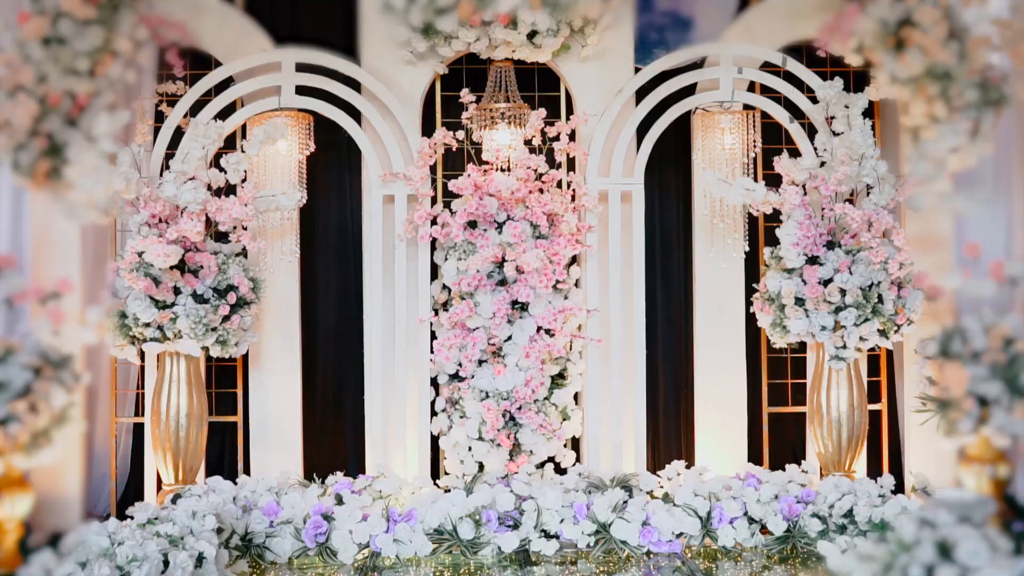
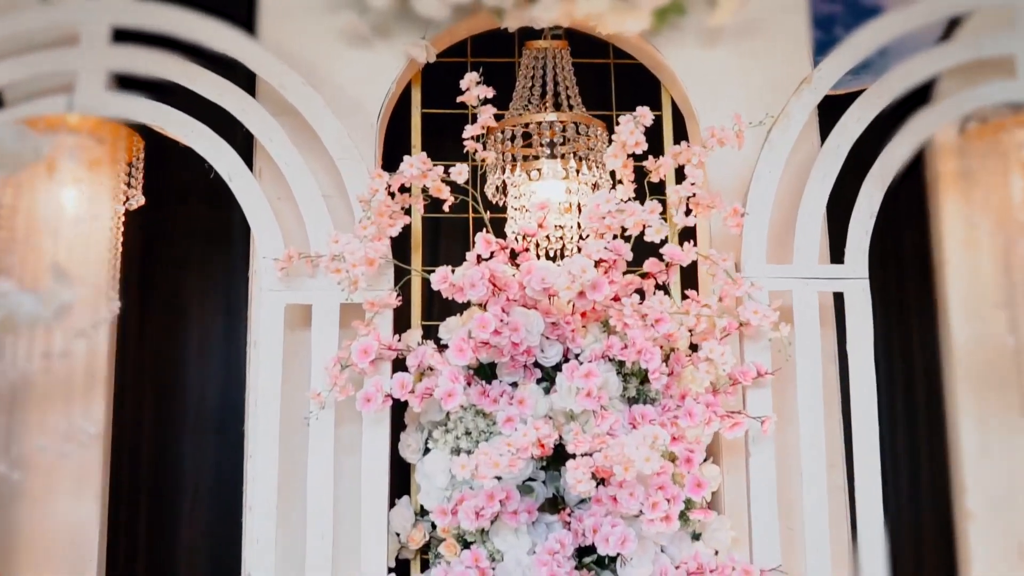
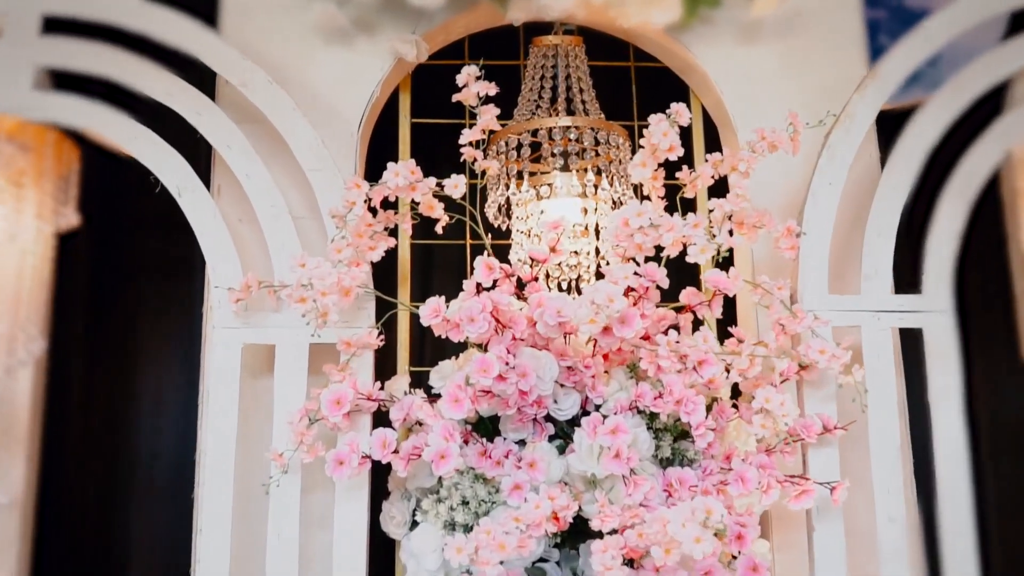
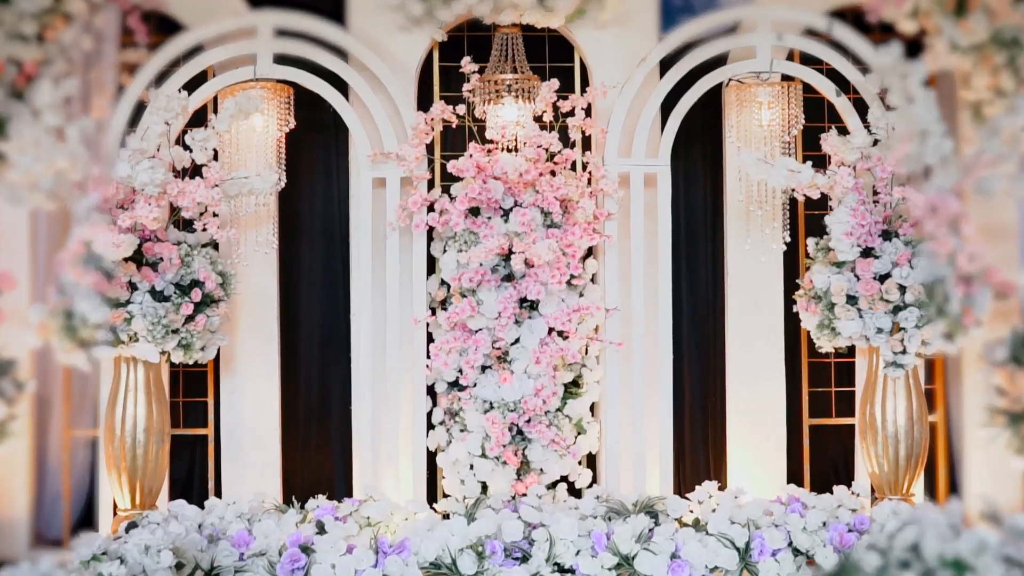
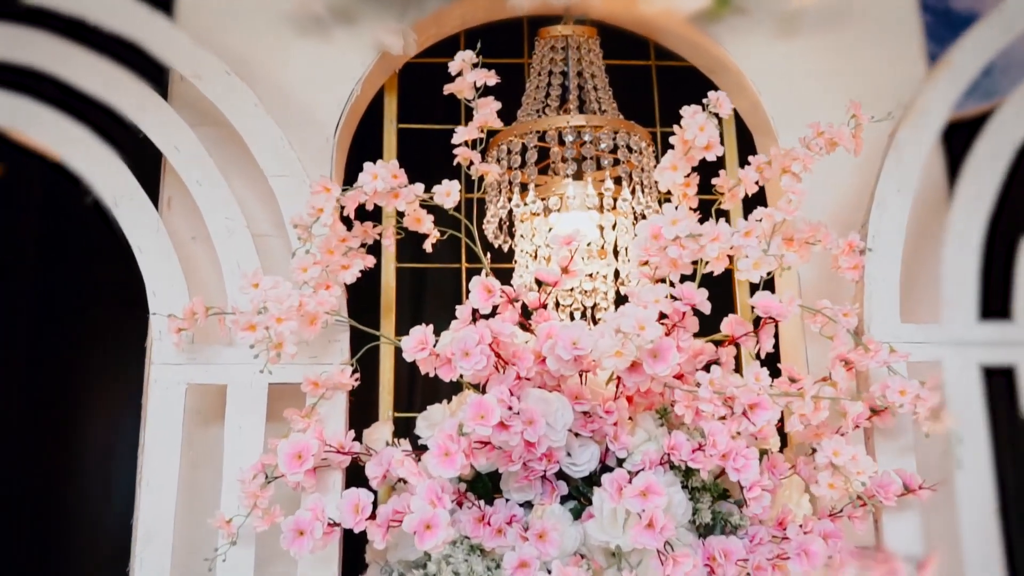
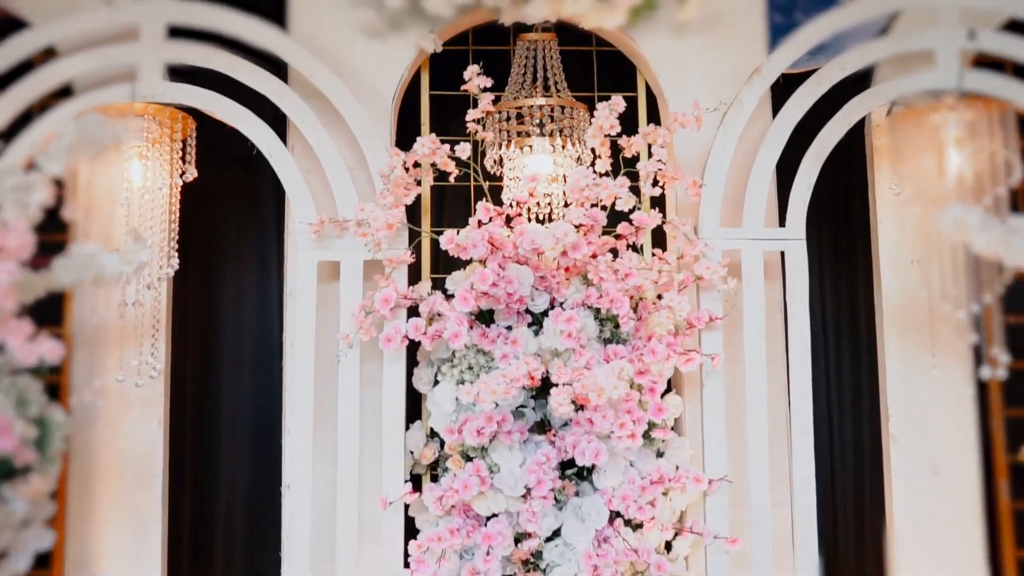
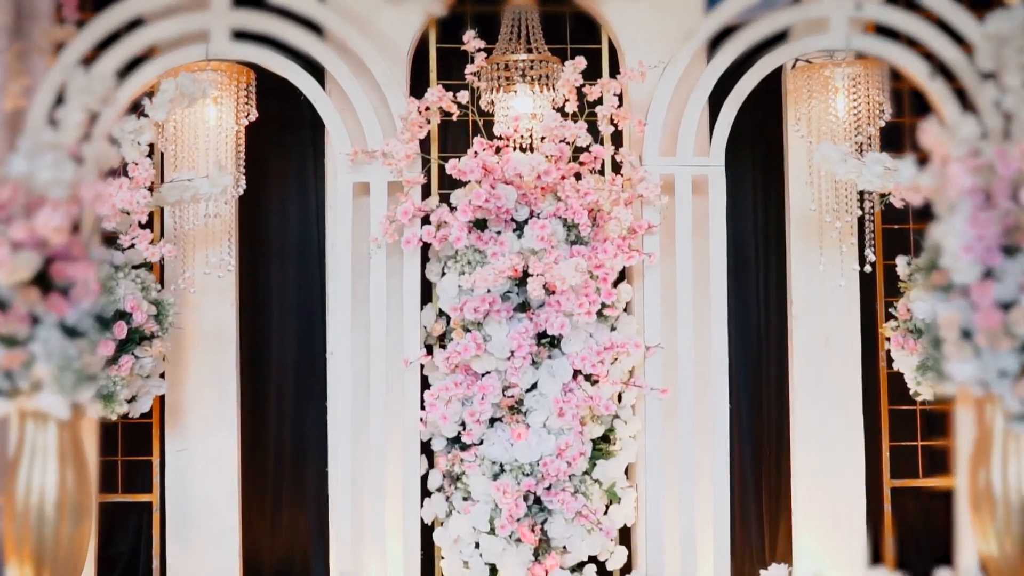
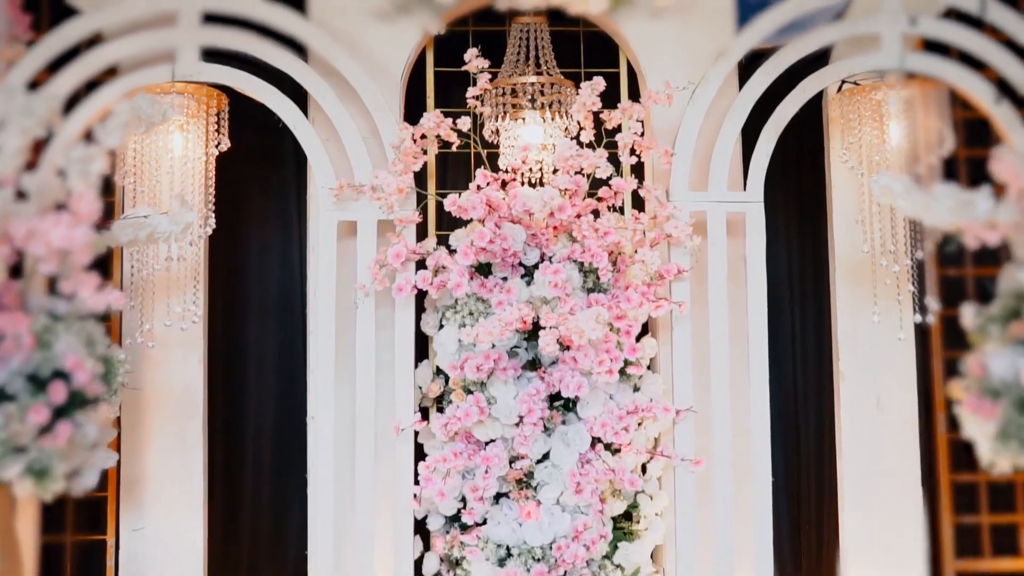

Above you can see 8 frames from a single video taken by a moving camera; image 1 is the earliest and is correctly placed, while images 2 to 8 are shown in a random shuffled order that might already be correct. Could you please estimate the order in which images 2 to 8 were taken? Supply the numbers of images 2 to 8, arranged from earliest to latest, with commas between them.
4, 7, 8, 6, 2, 3, 5
